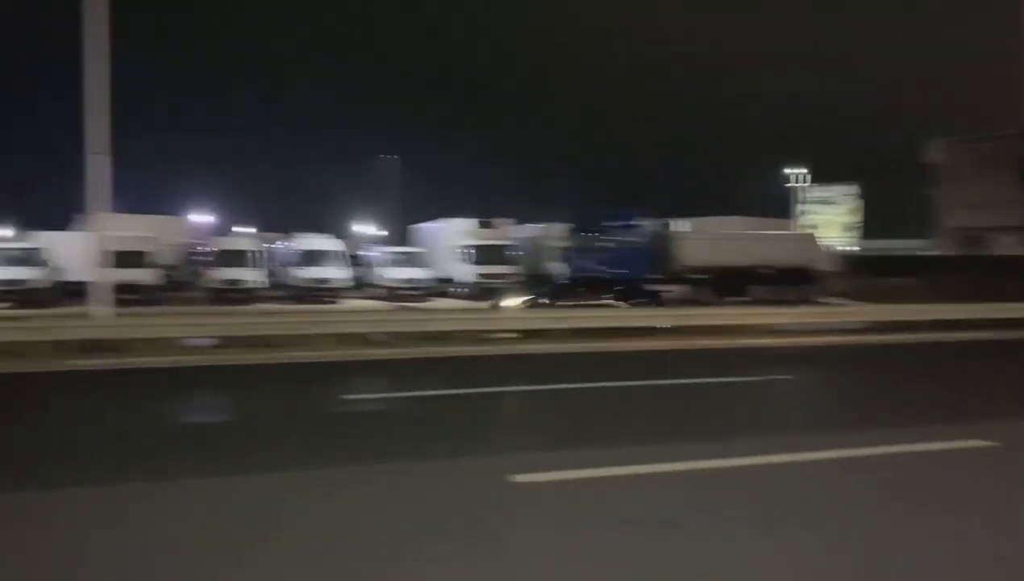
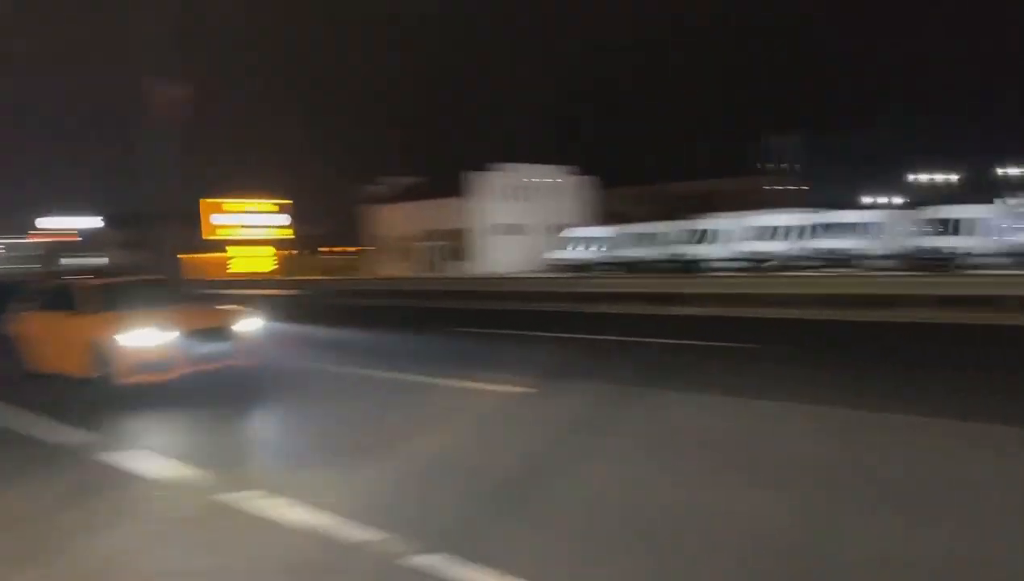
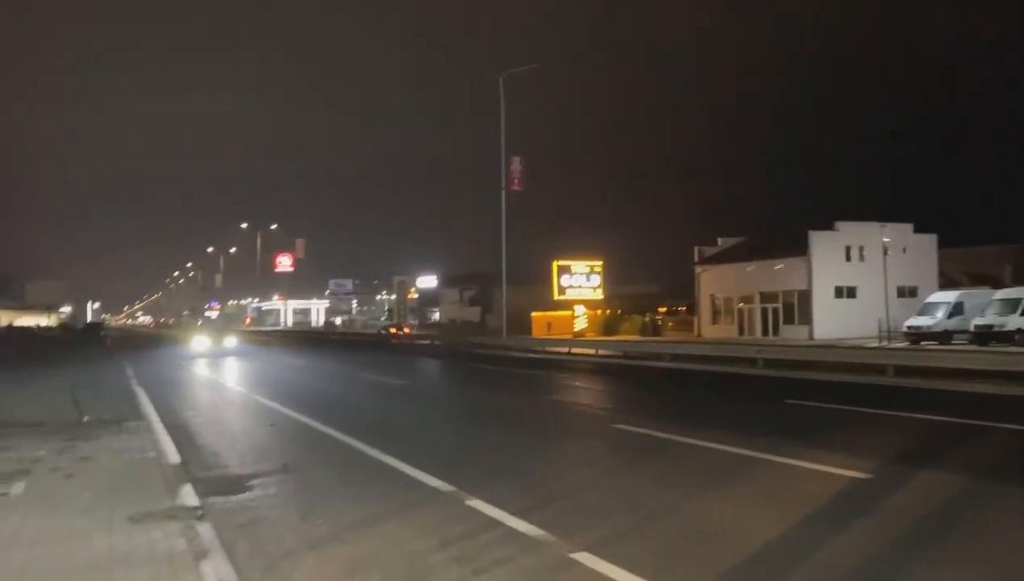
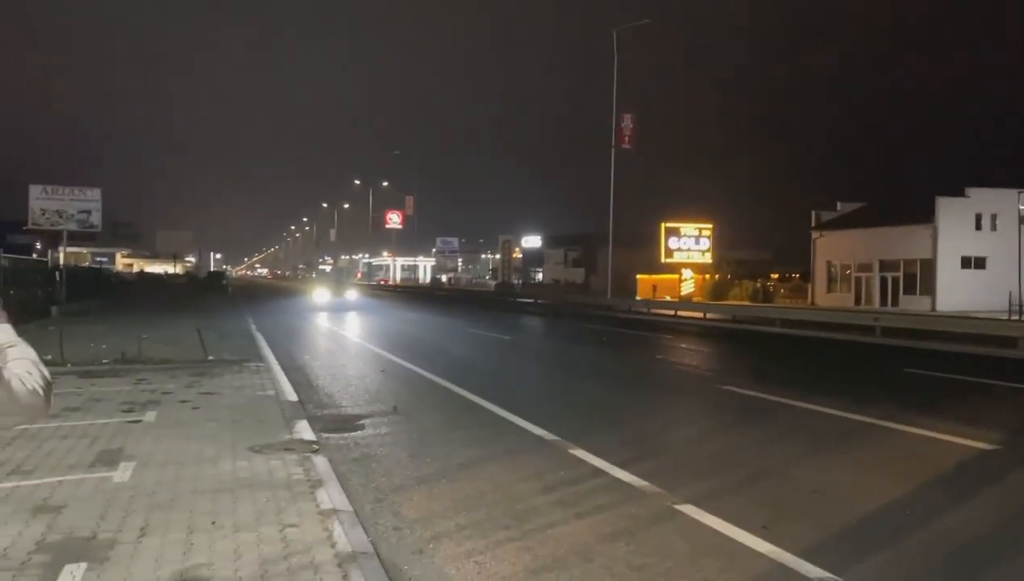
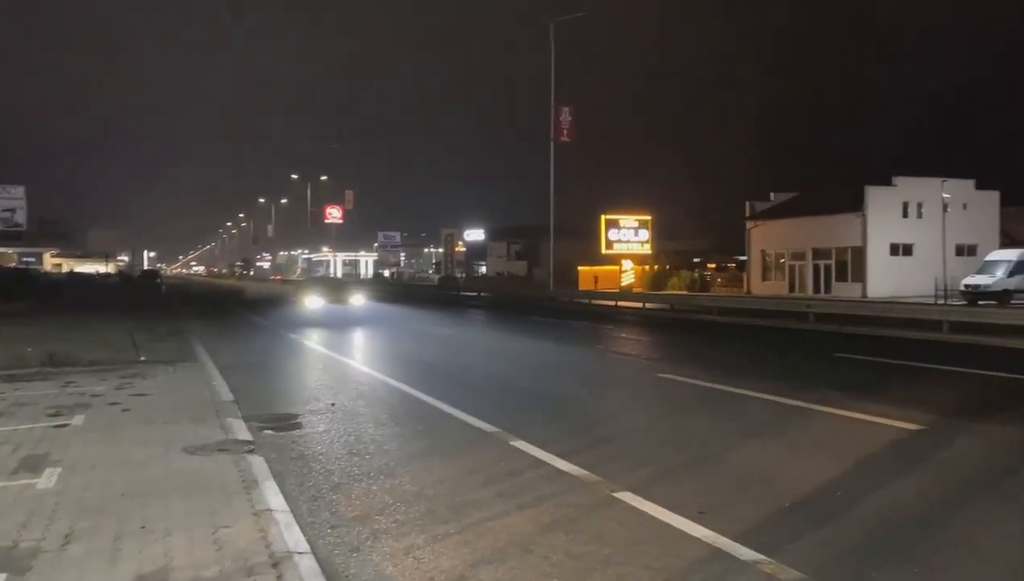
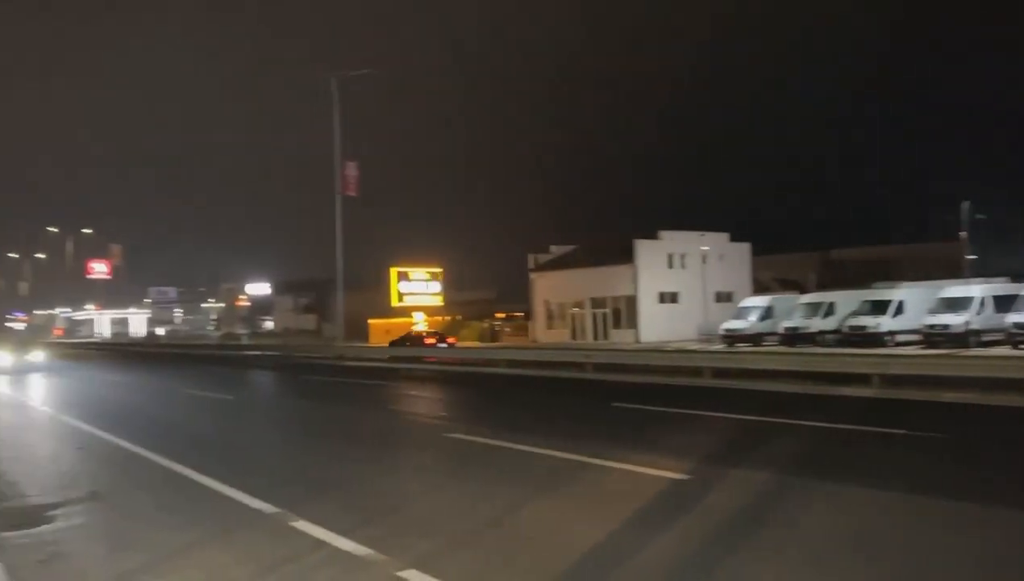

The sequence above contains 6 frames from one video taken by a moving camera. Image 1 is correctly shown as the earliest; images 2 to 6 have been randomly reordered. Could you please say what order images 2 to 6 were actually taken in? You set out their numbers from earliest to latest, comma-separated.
6, 3, 4, 5, 2
